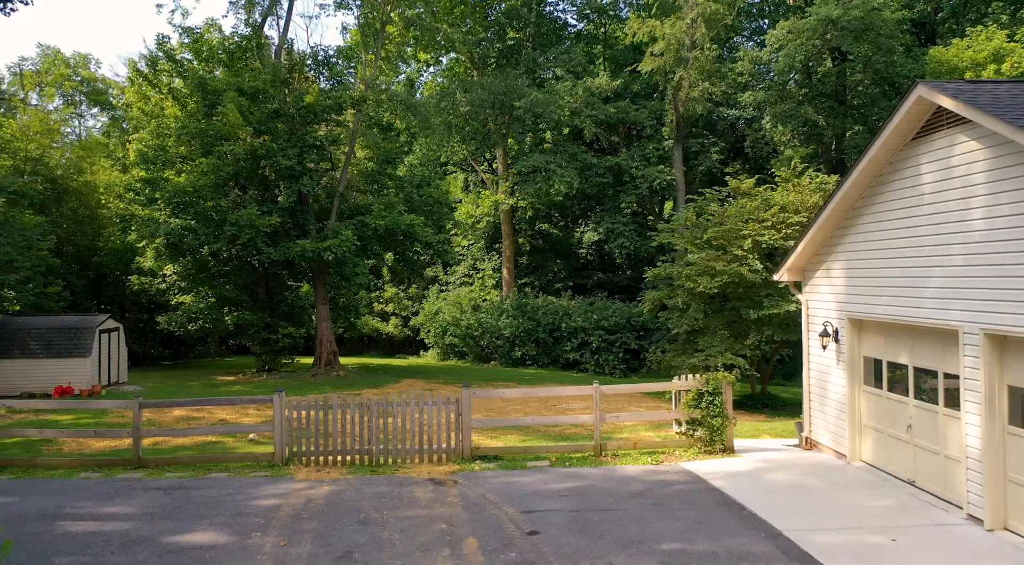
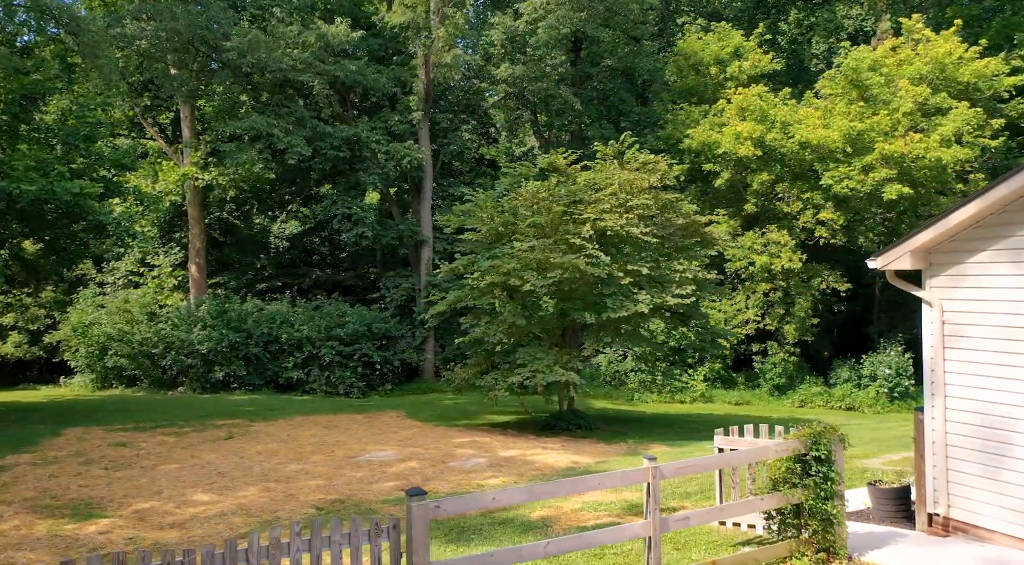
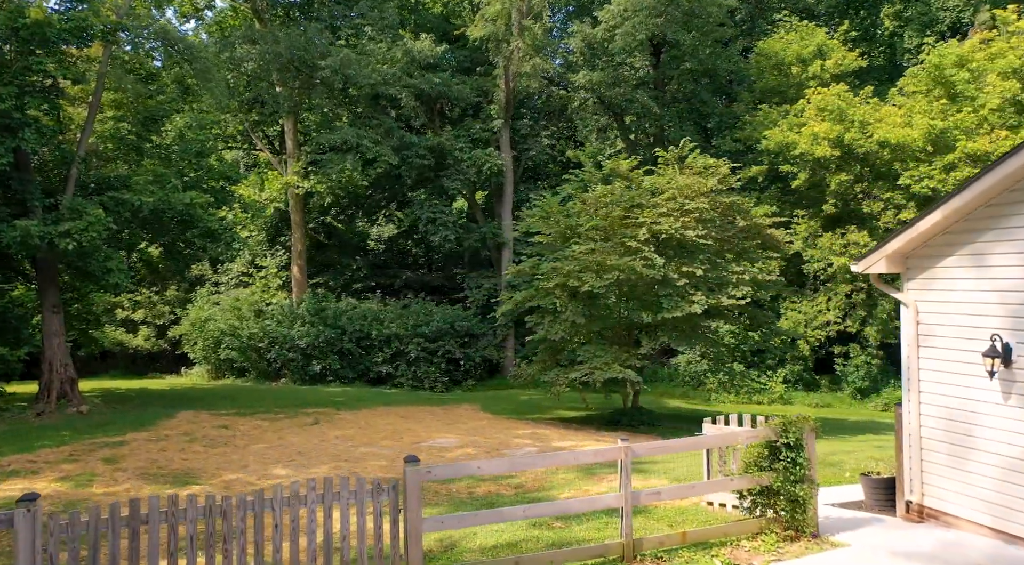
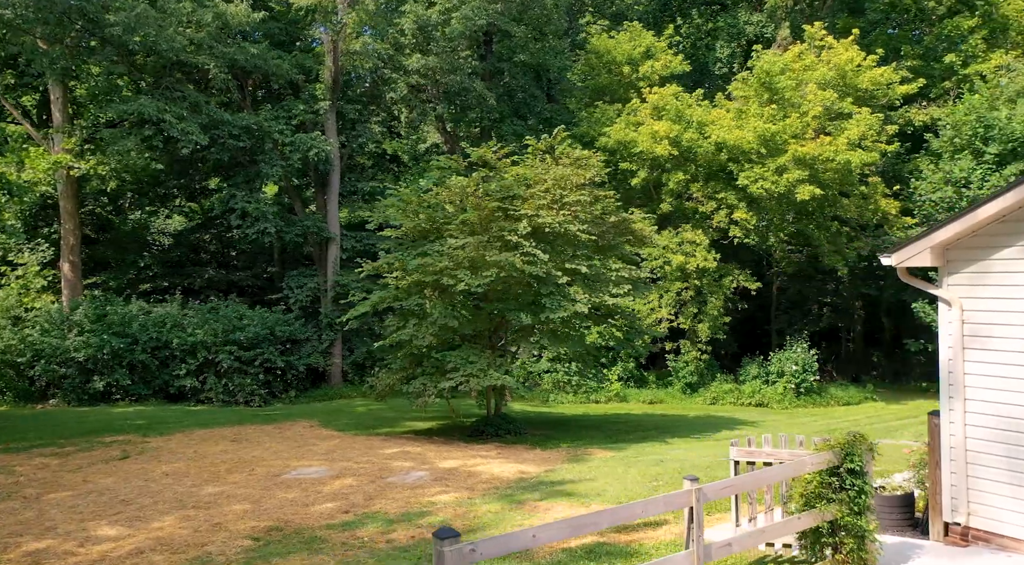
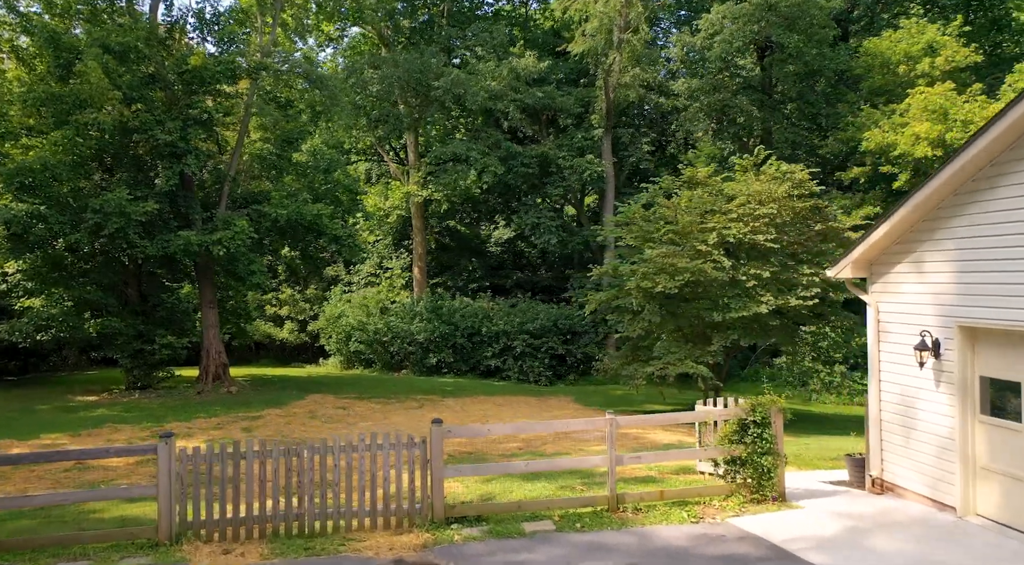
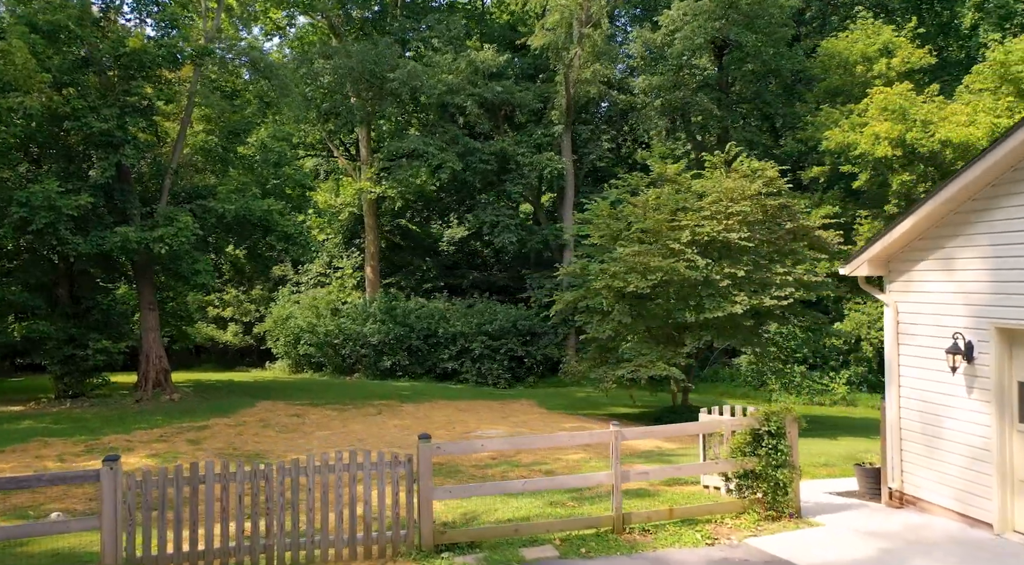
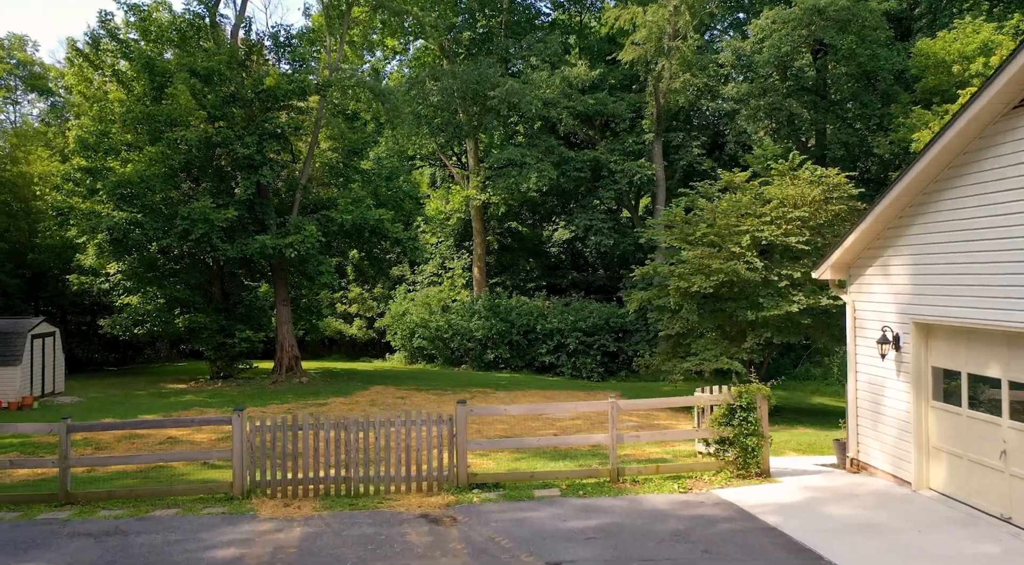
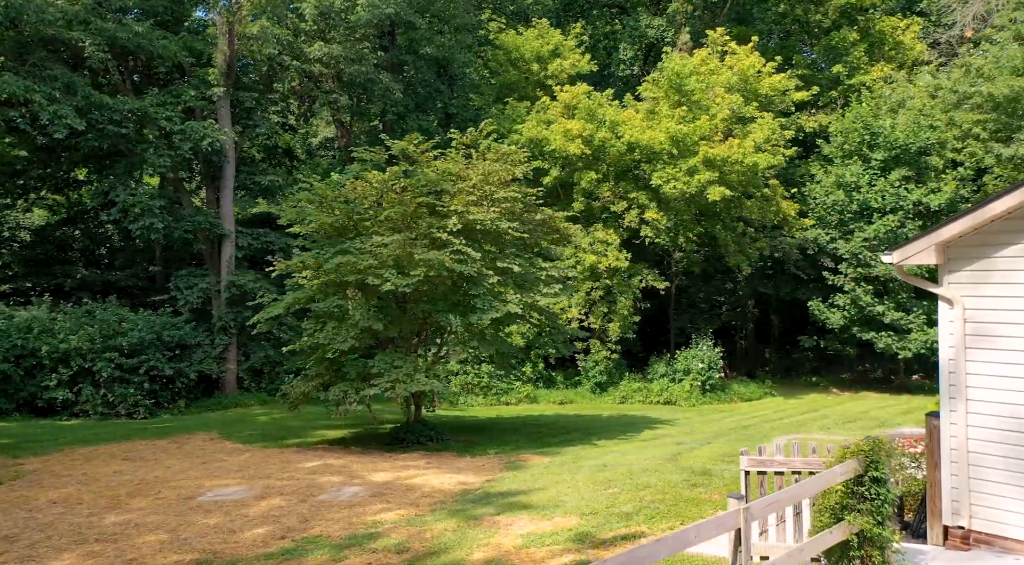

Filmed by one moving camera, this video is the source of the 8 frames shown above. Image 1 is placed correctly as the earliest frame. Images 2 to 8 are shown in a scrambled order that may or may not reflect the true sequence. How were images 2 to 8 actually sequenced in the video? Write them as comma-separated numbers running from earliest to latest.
7, 5, 6, 3, 2, 4, 8
